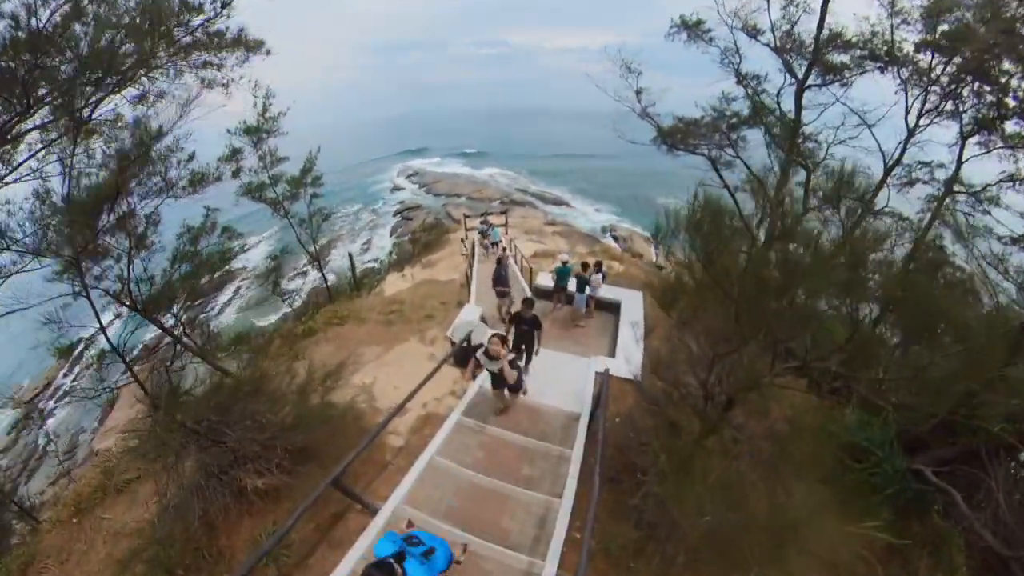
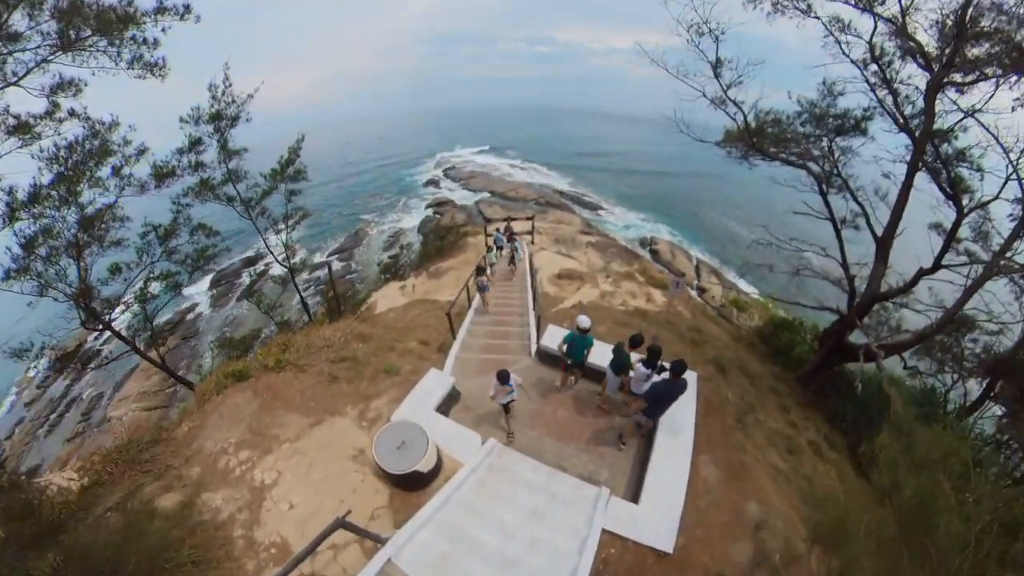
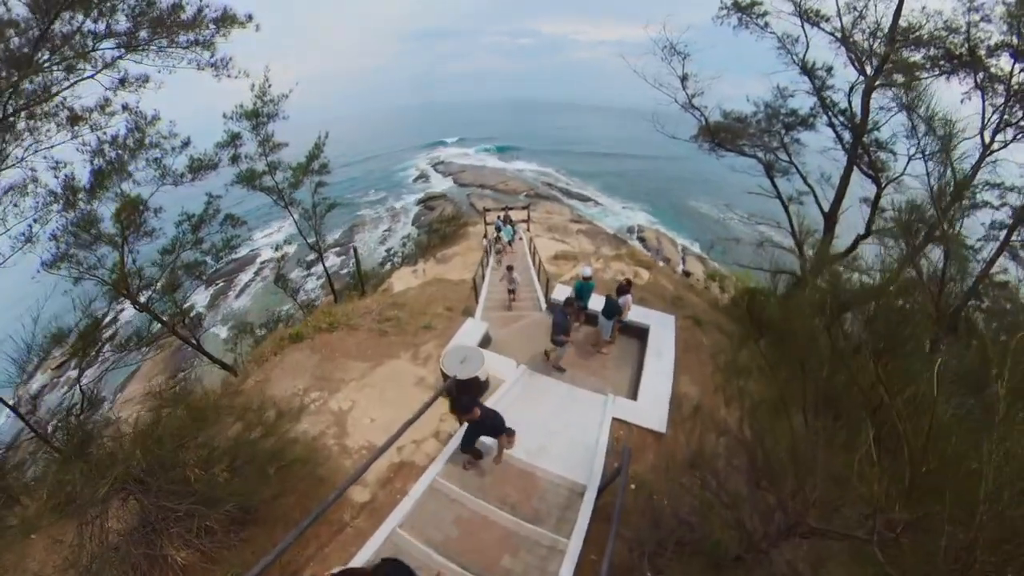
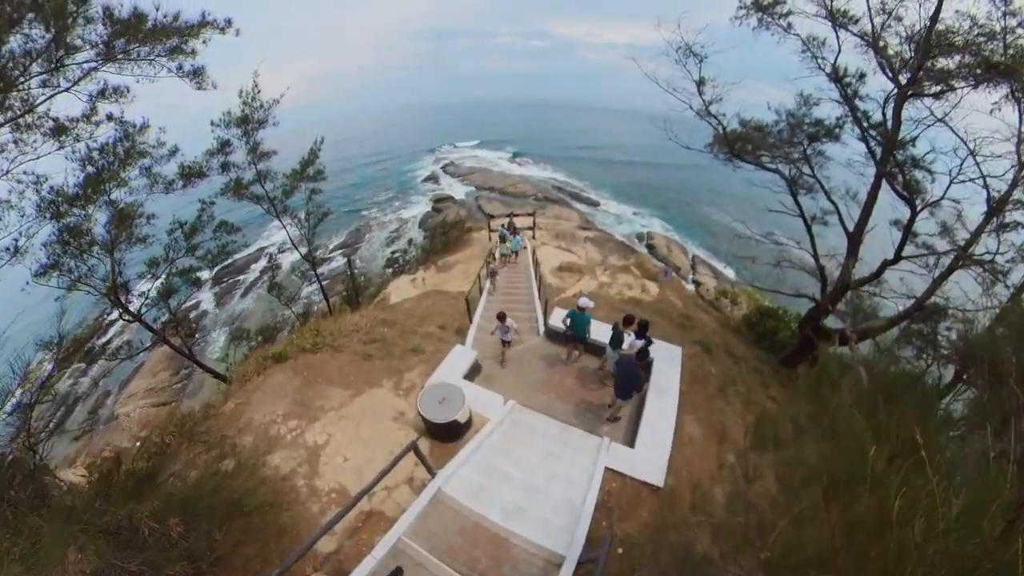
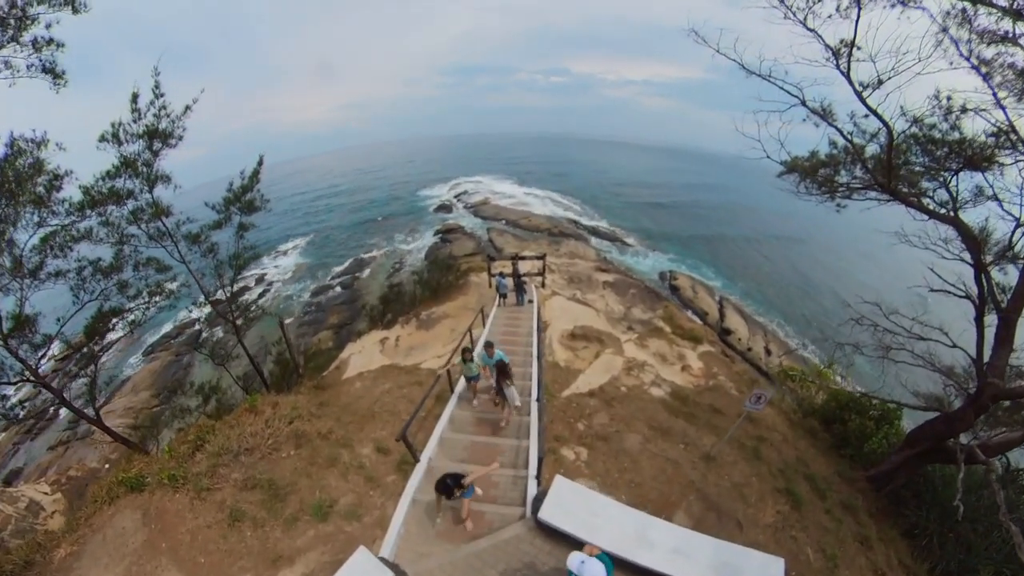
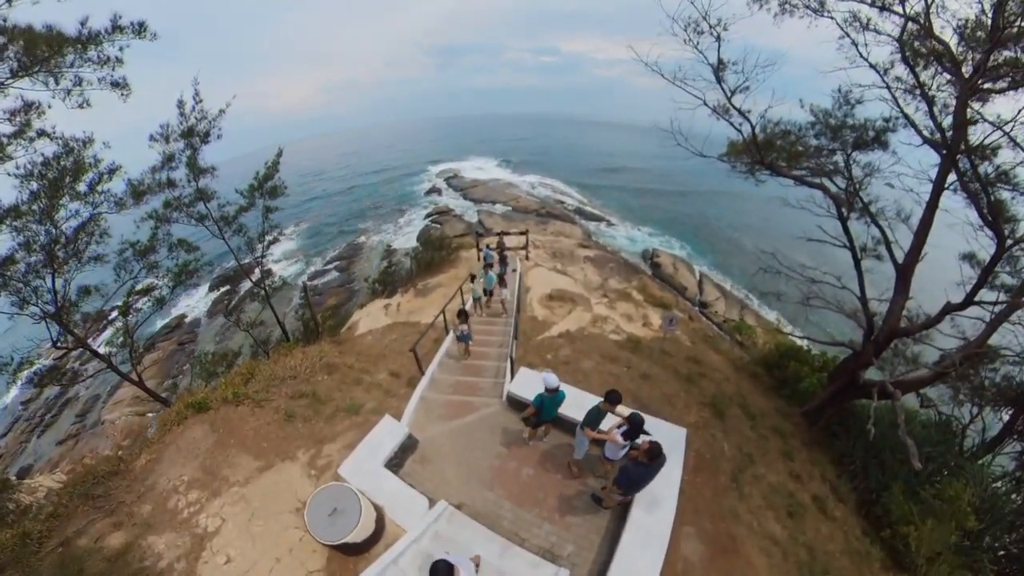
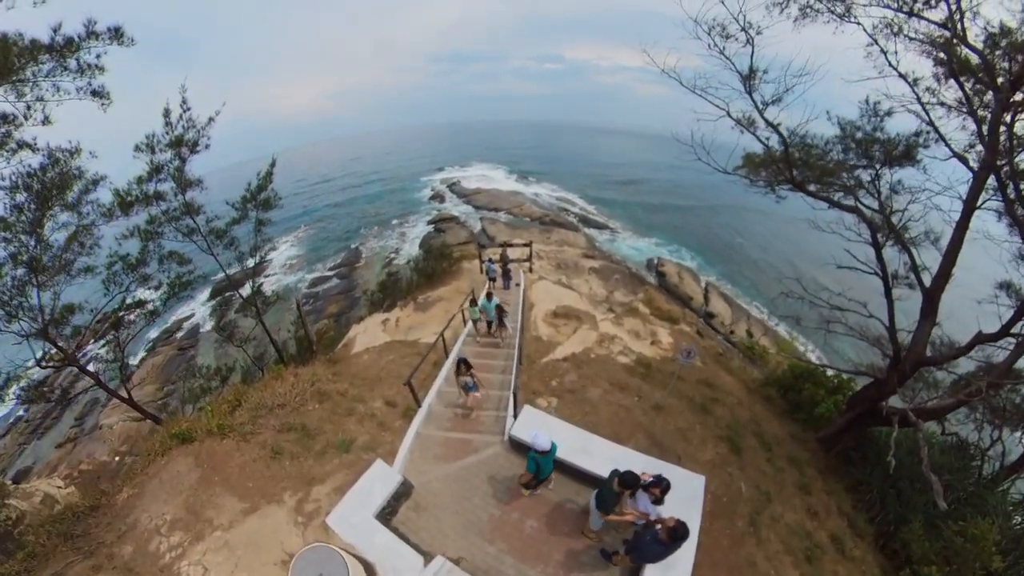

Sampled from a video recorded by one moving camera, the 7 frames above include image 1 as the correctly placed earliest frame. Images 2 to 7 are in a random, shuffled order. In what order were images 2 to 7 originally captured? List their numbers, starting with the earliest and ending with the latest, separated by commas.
3, 4, 2, 6, 7, 5
